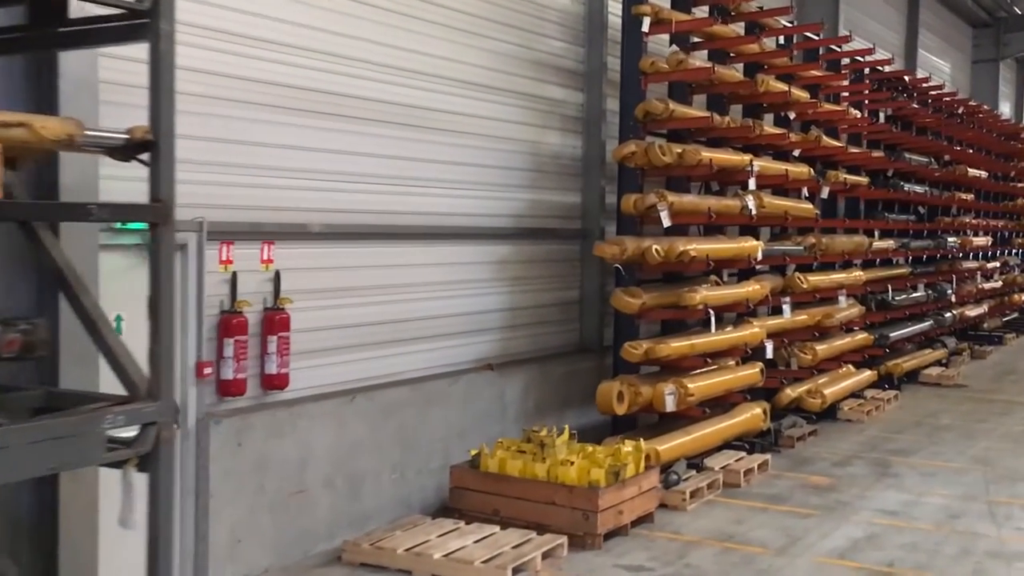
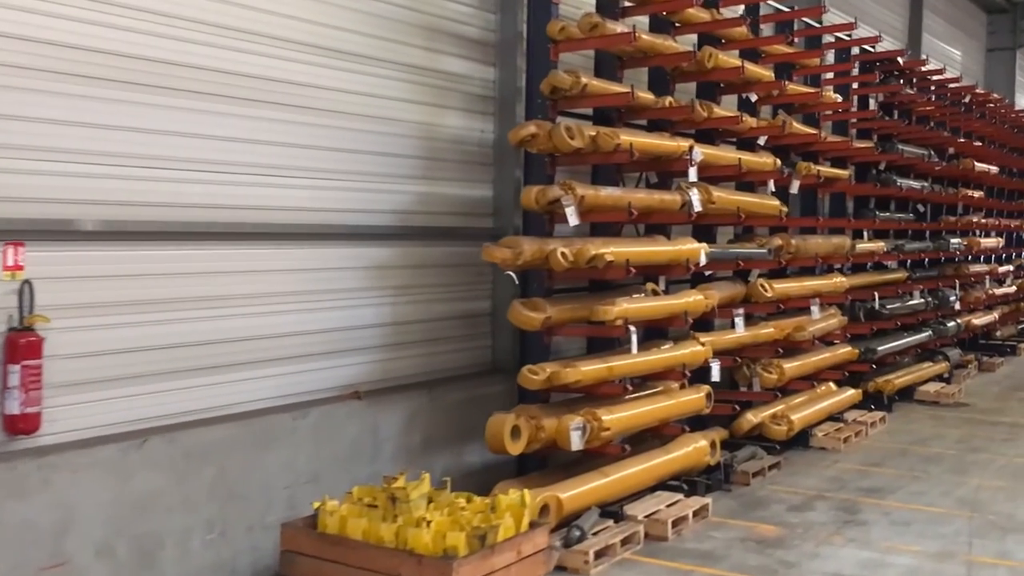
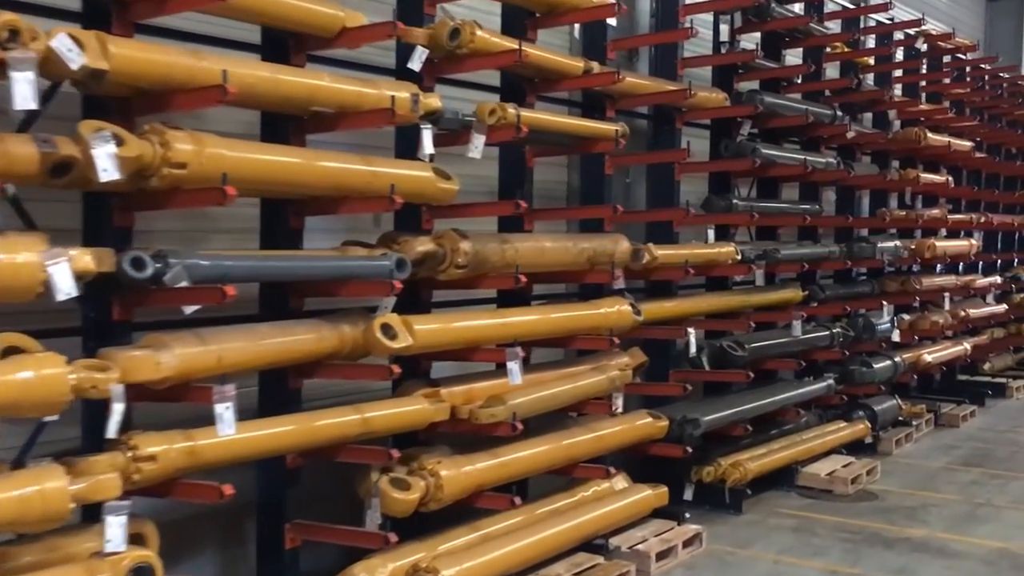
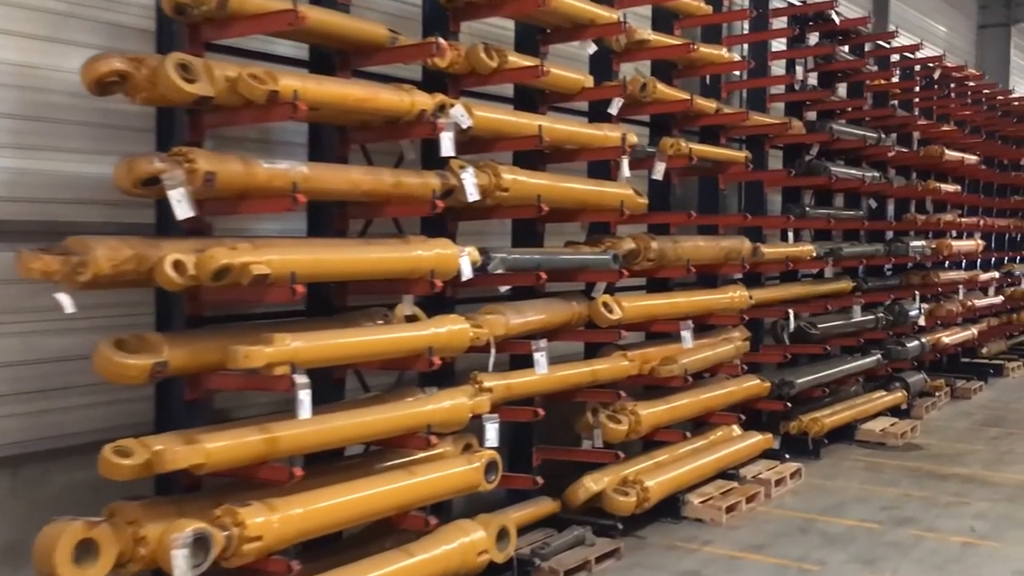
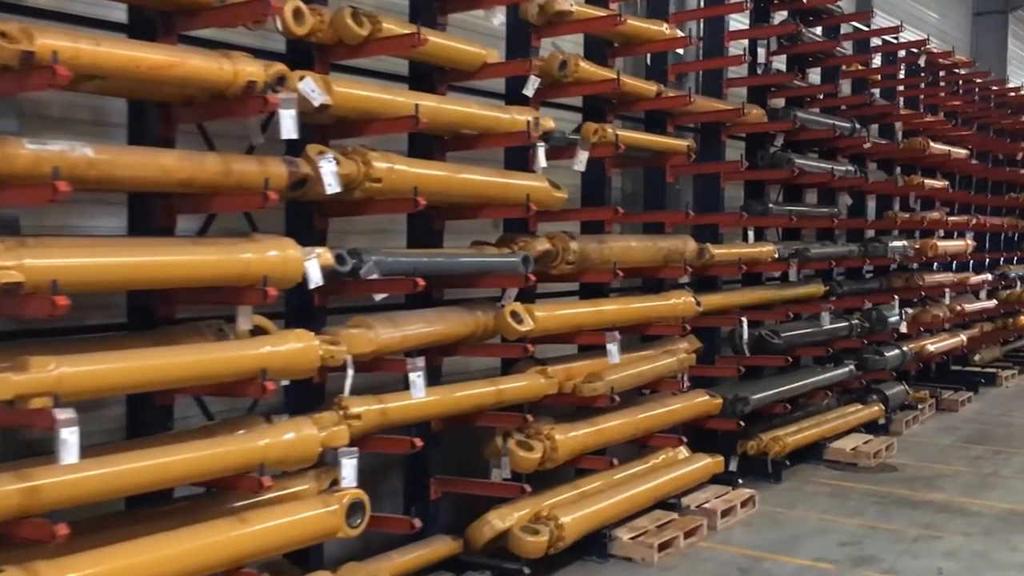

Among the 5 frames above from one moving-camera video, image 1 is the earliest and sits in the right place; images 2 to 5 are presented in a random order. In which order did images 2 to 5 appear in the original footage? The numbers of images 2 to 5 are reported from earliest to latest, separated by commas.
2, 4, 5, 3
